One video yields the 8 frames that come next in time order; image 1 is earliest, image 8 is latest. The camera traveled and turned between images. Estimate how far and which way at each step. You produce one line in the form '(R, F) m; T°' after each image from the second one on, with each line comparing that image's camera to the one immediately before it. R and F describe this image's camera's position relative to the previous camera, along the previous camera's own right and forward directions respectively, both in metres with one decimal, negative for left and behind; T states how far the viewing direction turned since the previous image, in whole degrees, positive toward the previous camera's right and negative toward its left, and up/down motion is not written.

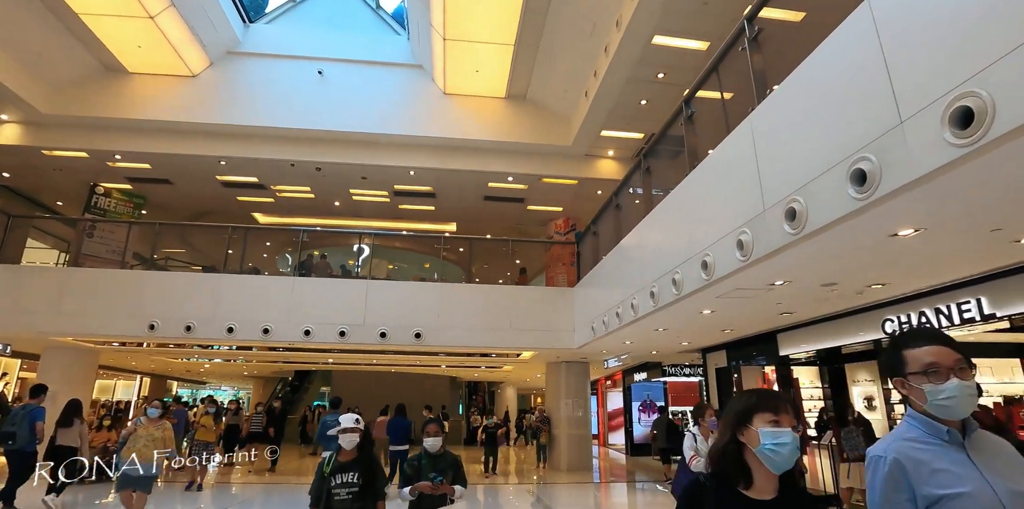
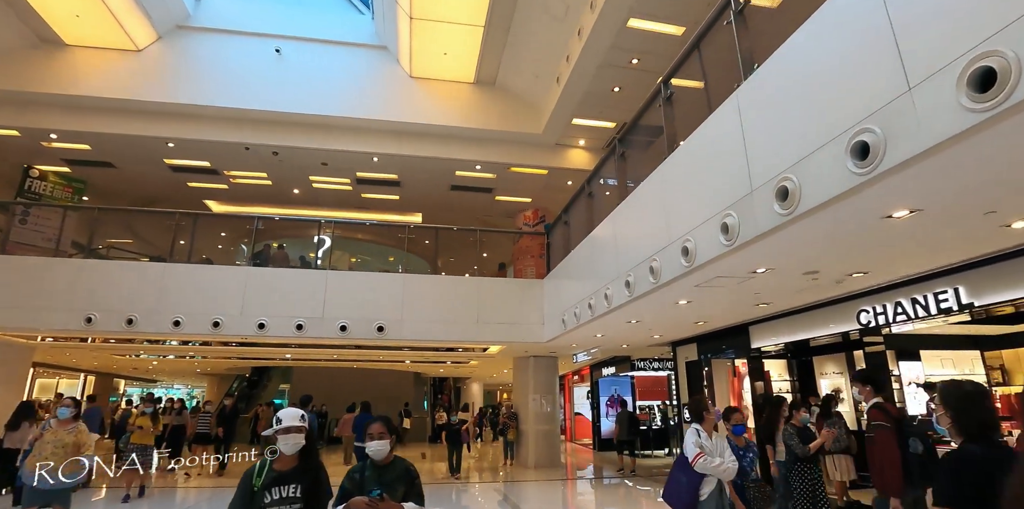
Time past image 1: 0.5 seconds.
(0.0, +0.4) m; +3°
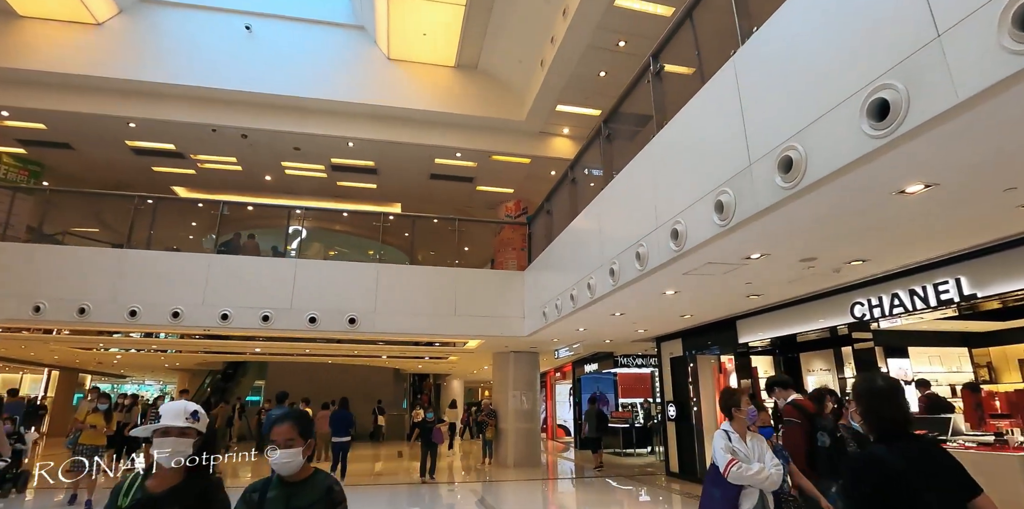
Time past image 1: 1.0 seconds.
(+0.1, +0.4) m; +2°
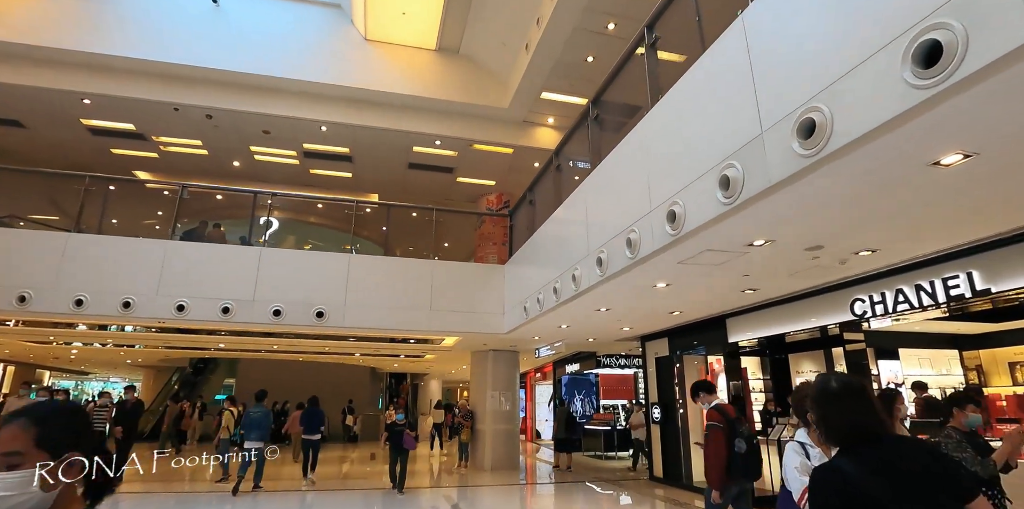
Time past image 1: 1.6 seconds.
(0.0, +0.5) m; +2°
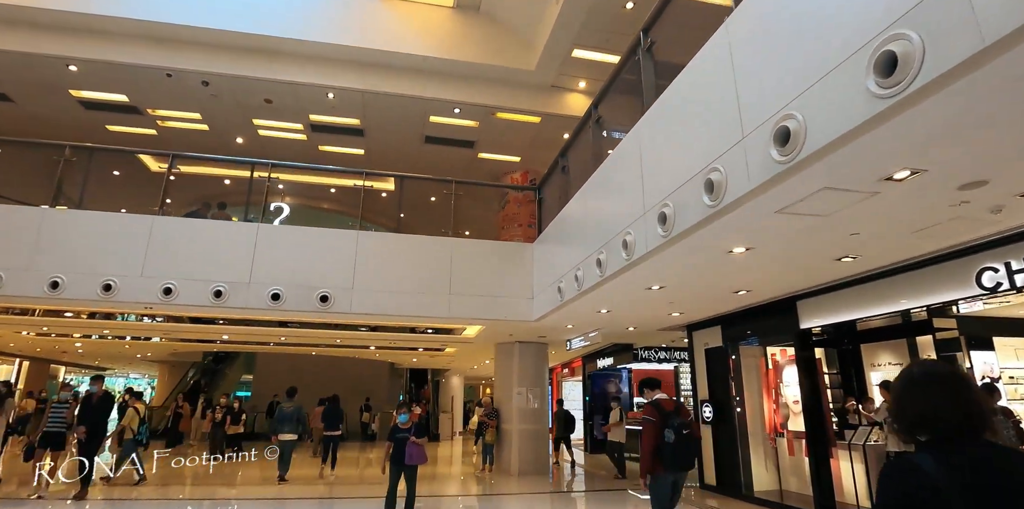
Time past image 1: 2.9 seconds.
(-0.1, +1.1) m; -2°
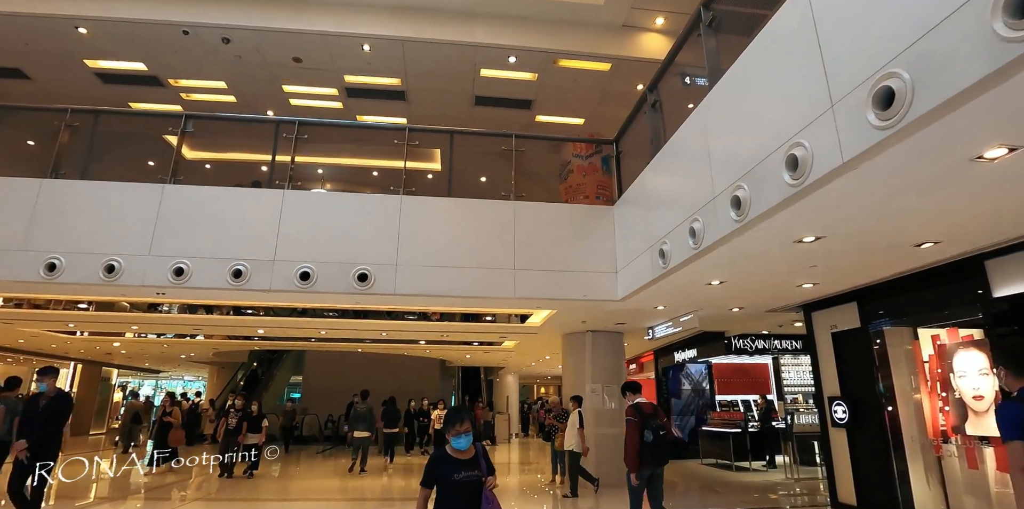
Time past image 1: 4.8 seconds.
(-0.4, +1.5) m; -5°
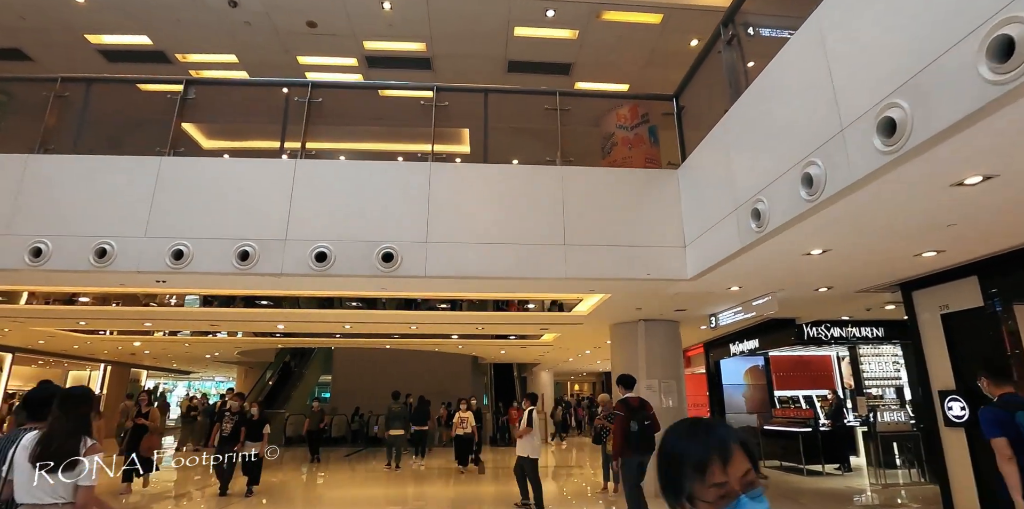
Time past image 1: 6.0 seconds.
(-0.2, +0.9) m; -3°
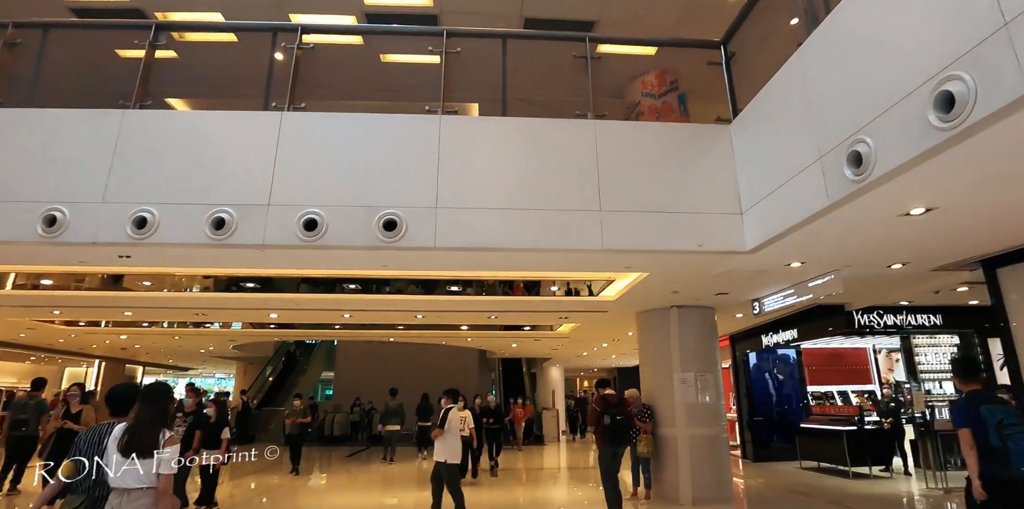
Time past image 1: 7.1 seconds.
(-0.2, +0.8) m; 0°
